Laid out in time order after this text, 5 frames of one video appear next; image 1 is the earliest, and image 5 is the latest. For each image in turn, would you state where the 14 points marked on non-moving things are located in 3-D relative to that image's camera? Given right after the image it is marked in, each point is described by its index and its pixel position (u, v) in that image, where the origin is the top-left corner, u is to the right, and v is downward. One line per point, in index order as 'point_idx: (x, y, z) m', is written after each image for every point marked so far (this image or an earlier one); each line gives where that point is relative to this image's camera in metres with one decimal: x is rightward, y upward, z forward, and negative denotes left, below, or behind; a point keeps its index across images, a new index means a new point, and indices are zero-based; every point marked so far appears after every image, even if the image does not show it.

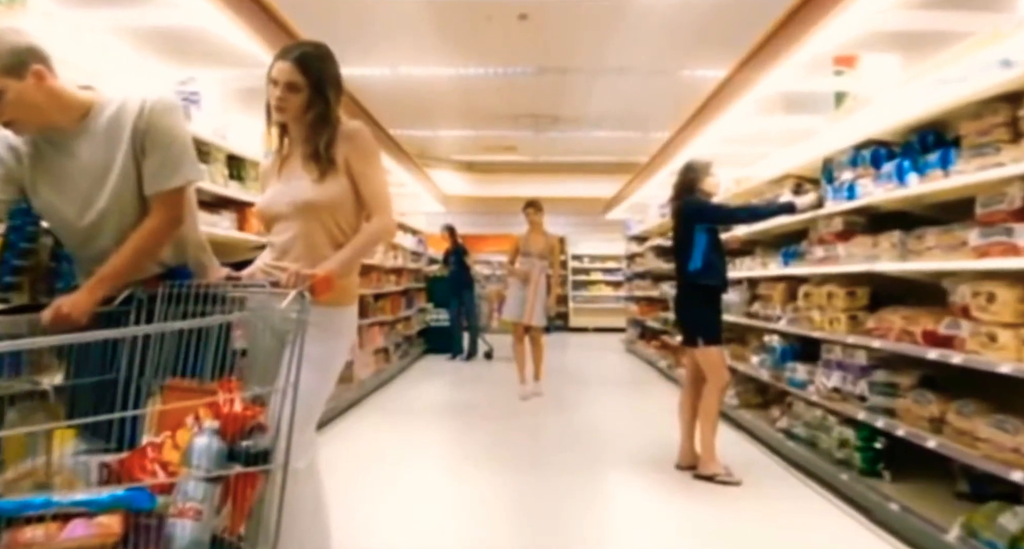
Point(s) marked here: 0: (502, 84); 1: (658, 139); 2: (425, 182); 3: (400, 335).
0: (-0.1, +2.8, +7.6) m
1: (+2.9, +2.7, +10.3) m
2: (-1.4, +1.5, +8.8) m
3: (-1.5, -0.9, +7.2) m
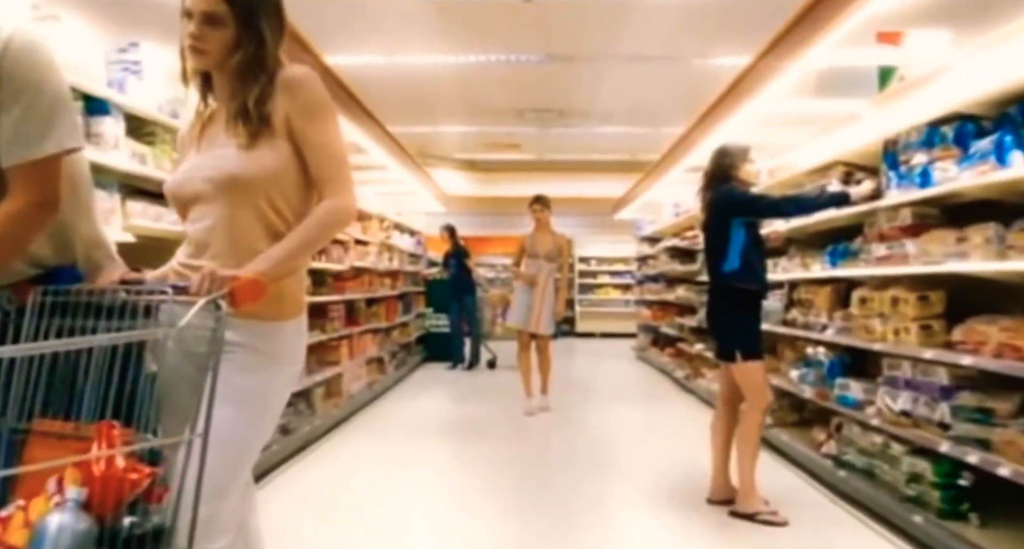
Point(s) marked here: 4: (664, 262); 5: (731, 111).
0: (-0.1, +2.7, +7.2) m
1: (+3.0, +2.6, +9.8) m
2: (-1.4, +1.5, +8.3) m
3: (-1.5, -0.9, +6.8) m
4: (+2.3, +0.2, +7.8) m
5: (+2.2, +1.6, +5.4) m
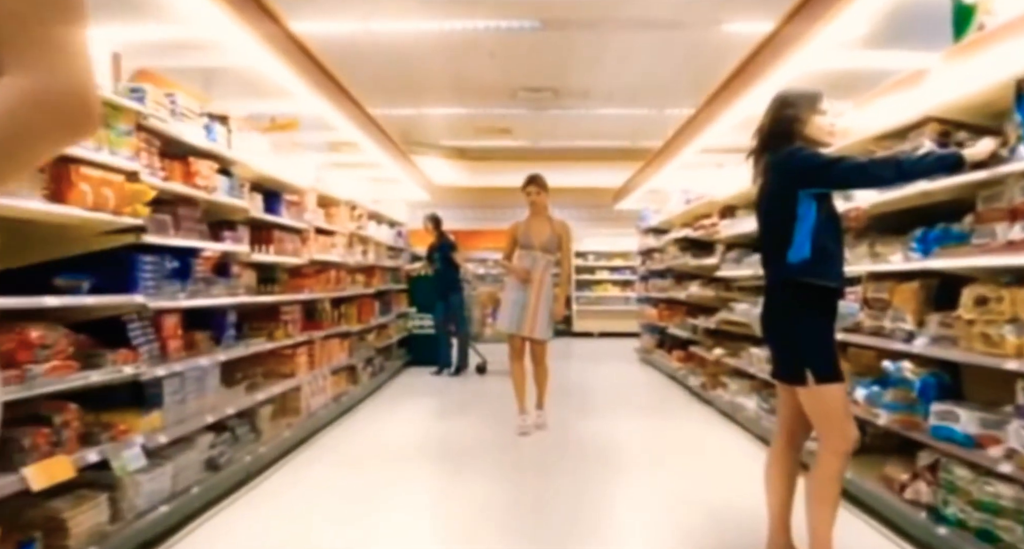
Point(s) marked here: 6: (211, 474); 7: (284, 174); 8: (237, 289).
0: (-0.2, +2.8, +6.4) m
1: (+2.8, +2.7, +9.1) m
2: (-1.5, +1.5, +7.5) m
3: (-1.6, -0.8, +6.0) m
4: (+2.1, +0.3, +7.0) m
5: (+2.1, +1.7, +4.6) m
6: (-1.6, -1.1, +2.8) m
7: (-1.6, +0.7, +3.7) m
8: (-1.6, -0.1, +3.1) m
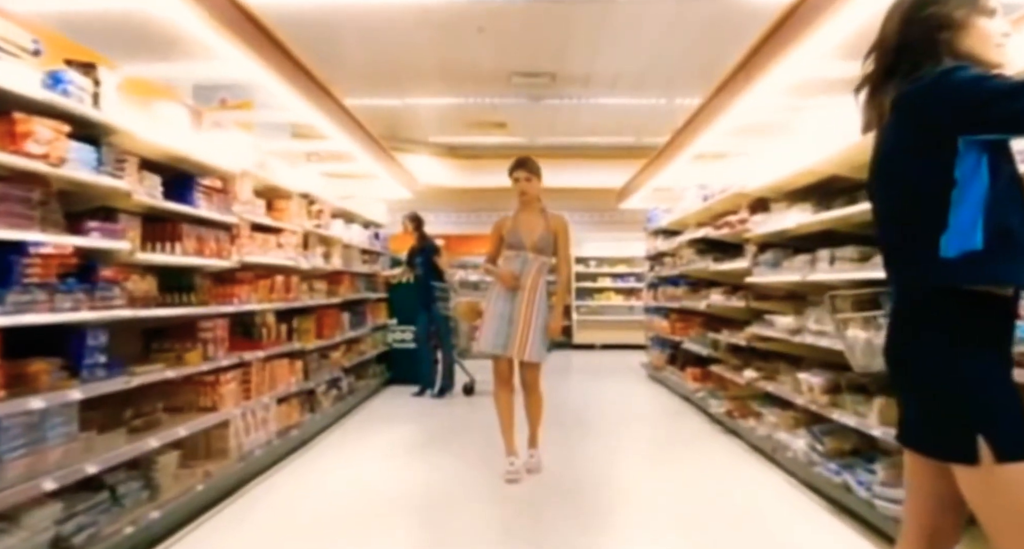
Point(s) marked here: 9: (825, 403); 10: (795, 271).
0: (-0.3, +2.7, +5.6) m
1: (+2.7, +2.6, +8.3) m
2: (-1.6, +1.4, +6.7) m
3: (-1.7, -0.9, +5.1) m
4: (+2.0, +0.2, +6.2) m
5: (+2.0, +1.6, +3.8) m
6: (-1.7, -1.1, +2.0) m
7: (-1.7, +0.7, +2.9) m
8: (-1.7, -0.1, +2.2) m
9: (+1.9, -0.8, +3.2) m
10: (+1.9, 0.0, +3.6) m
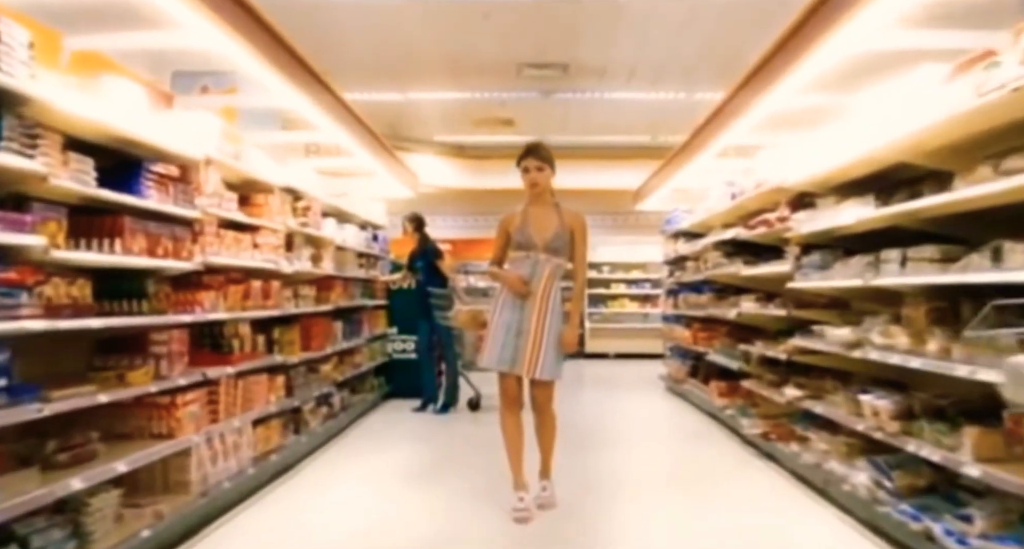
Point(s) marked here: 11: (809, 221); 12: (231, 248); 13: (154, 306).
0: (-0.2, +2.7, +5.2) m
1: (+2.9, +2.5, +7.8) m
2: (-1.5, +1.4, +6.3) m
3: (-1.6, -1.0, +4.7) m
4: (+2.1, +0.1, +5.7) m
5: (+2.0, +1.6, +3.3) m
6: (-1.7, -1.1, +1.5) m
7: (-1.7, +0.7, +2.5) m
8: (-1.7, -0.1, +1.8) m
9: (+2.0, -0.8, +2.7) m
10: (+2.0, 0.0, +3.1) m
11: (+2.0, +0.4, +3.6) m
12: (-1.7, +0.2, +3.1) m
13: (-1.7, -0.1, +2.5) m
